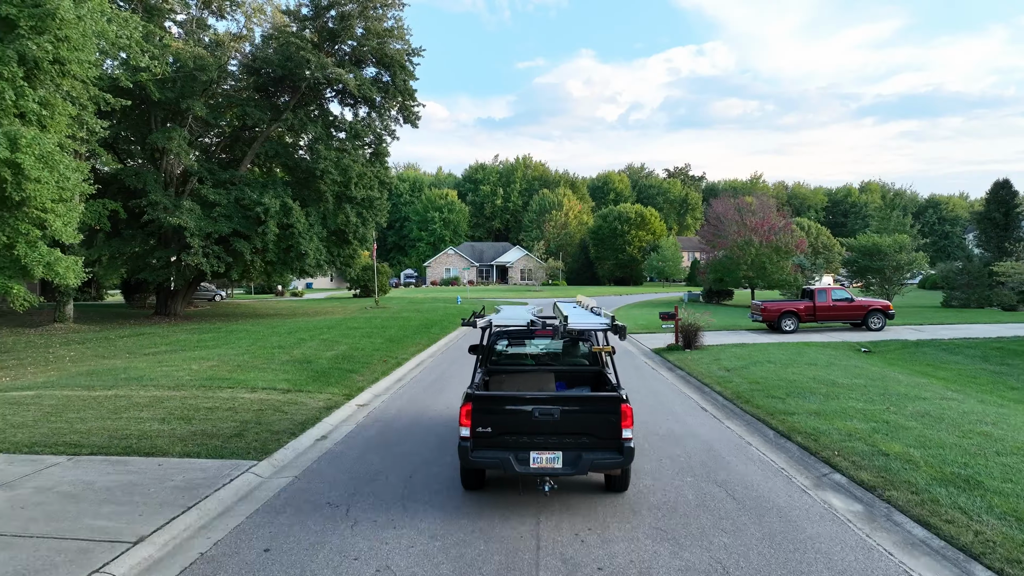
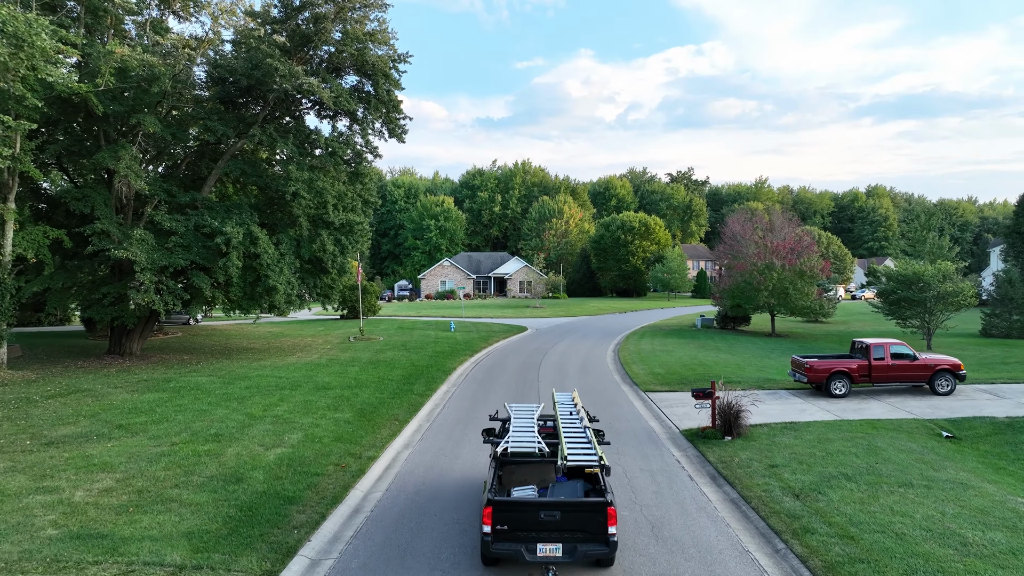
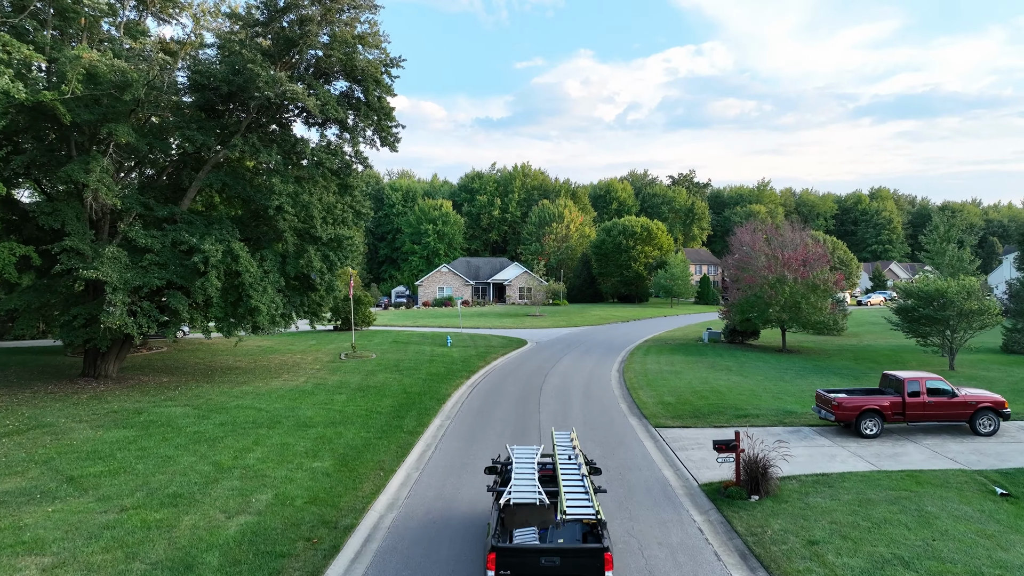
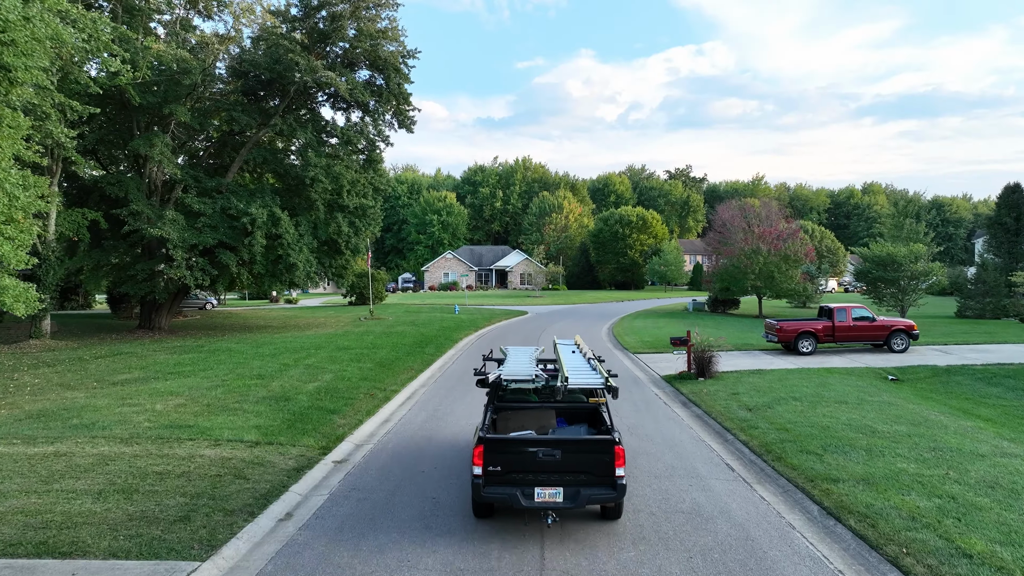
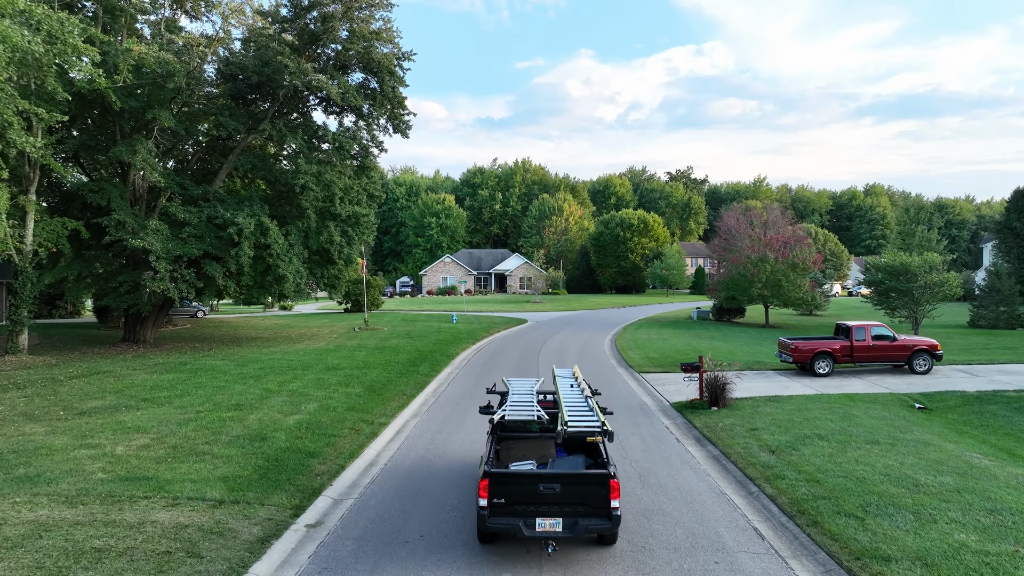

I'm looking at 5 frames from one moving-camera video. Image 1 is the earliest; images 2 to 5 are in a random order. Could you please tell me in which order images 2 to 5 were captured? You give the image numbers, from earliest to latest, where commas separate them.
4, 5, 2, 3
